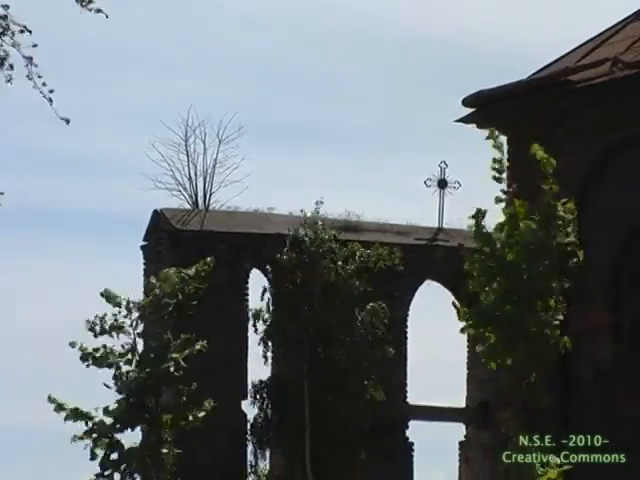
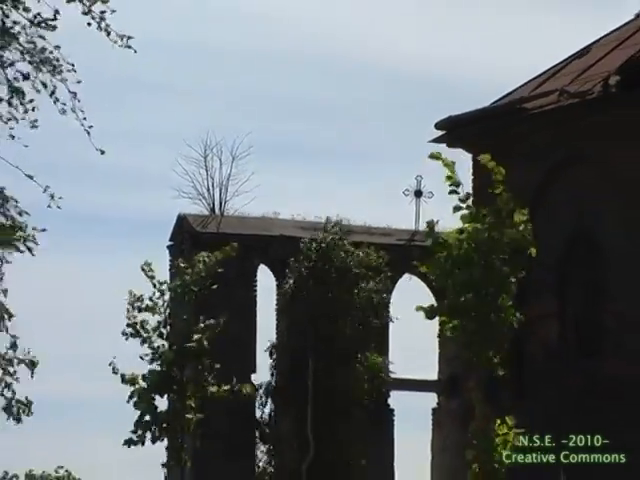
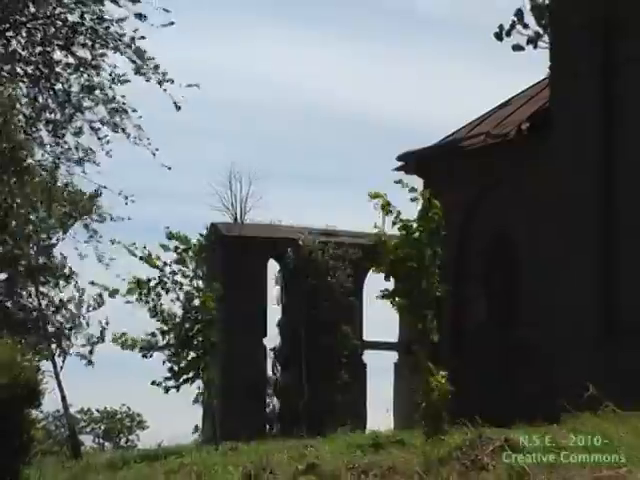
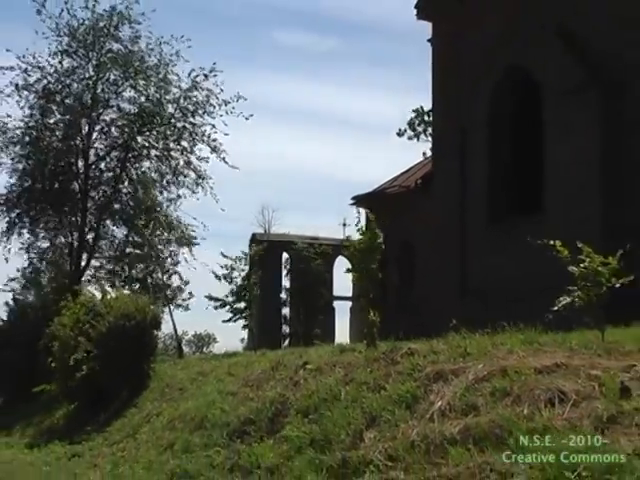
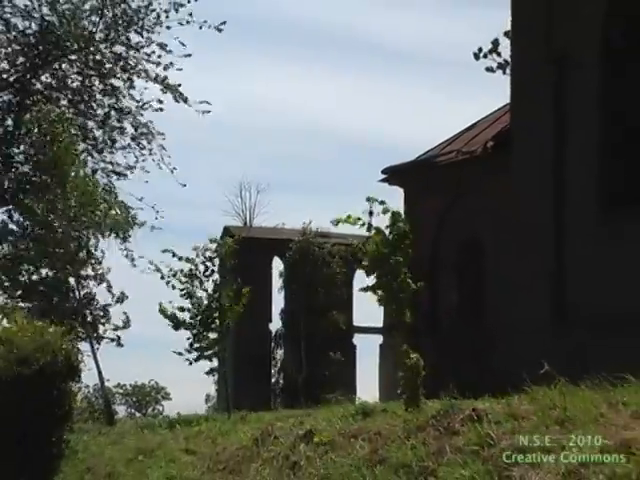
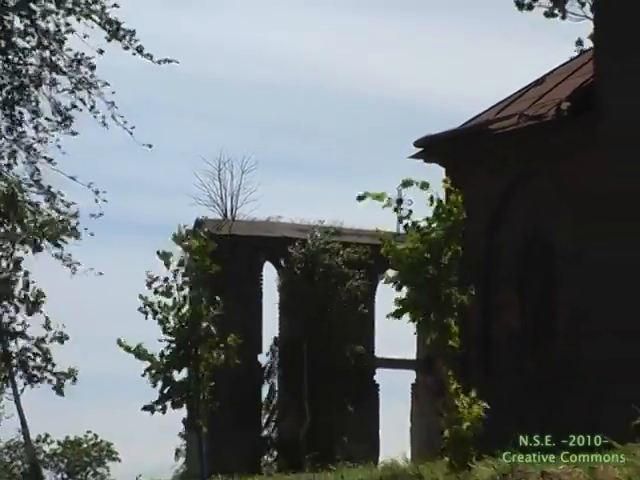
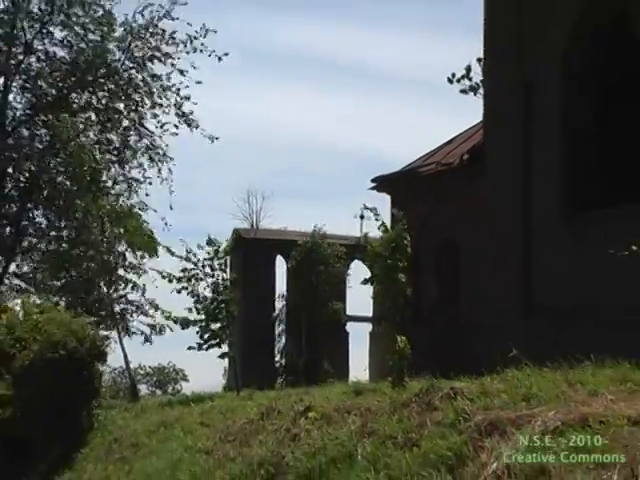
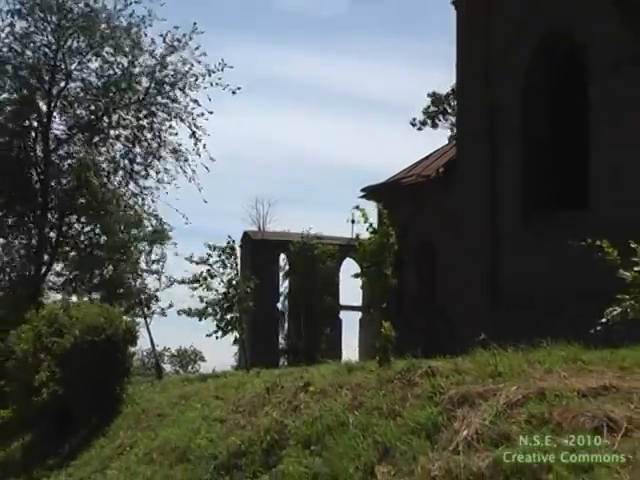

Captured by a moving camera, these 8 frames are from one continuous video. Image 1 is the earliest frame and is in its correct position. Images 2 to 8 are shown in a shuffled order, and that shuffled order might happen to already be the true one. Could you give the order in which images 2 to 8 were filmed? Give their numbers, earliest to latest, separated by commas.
2, 6, 3, 5, 7, 8, 4
